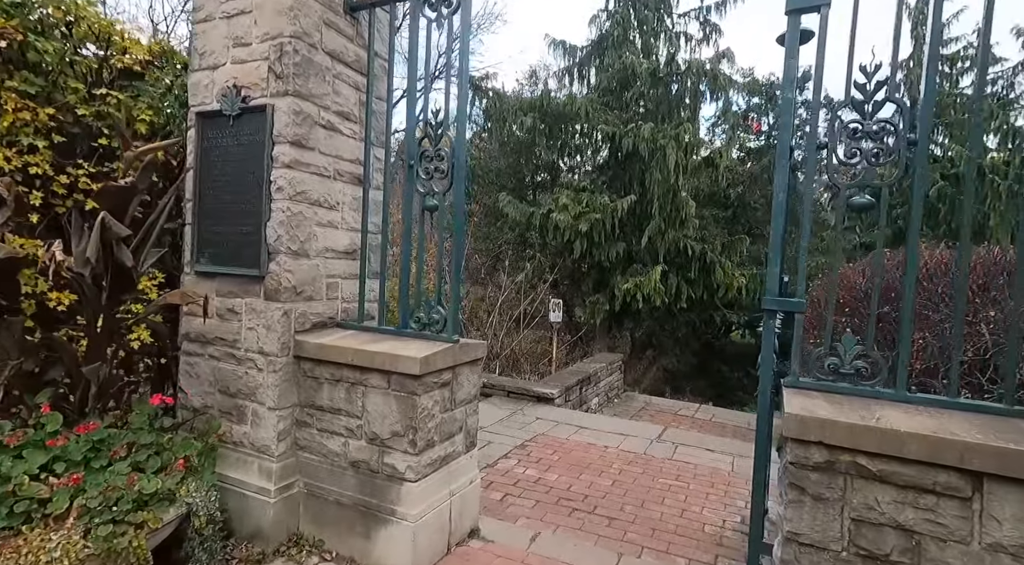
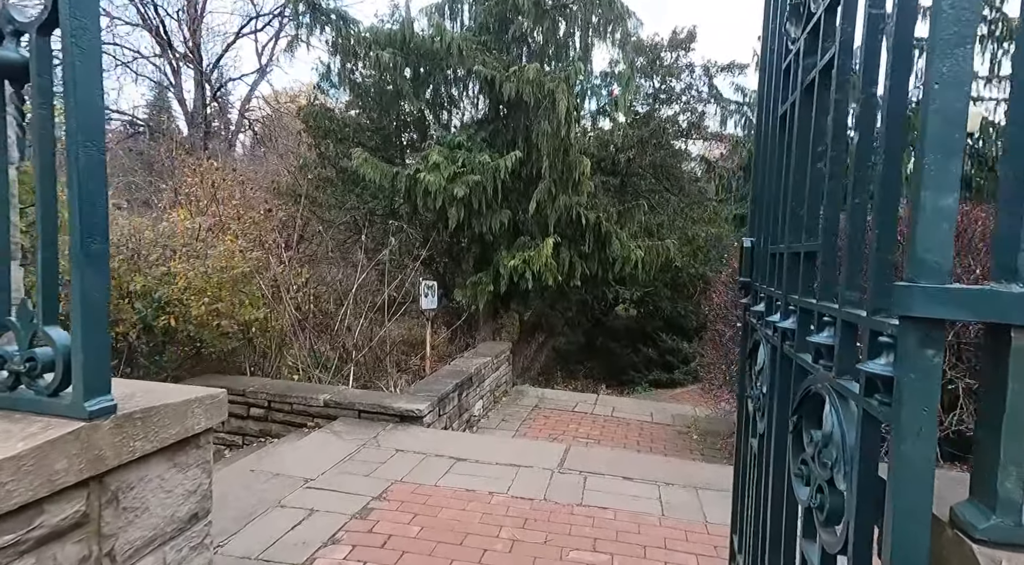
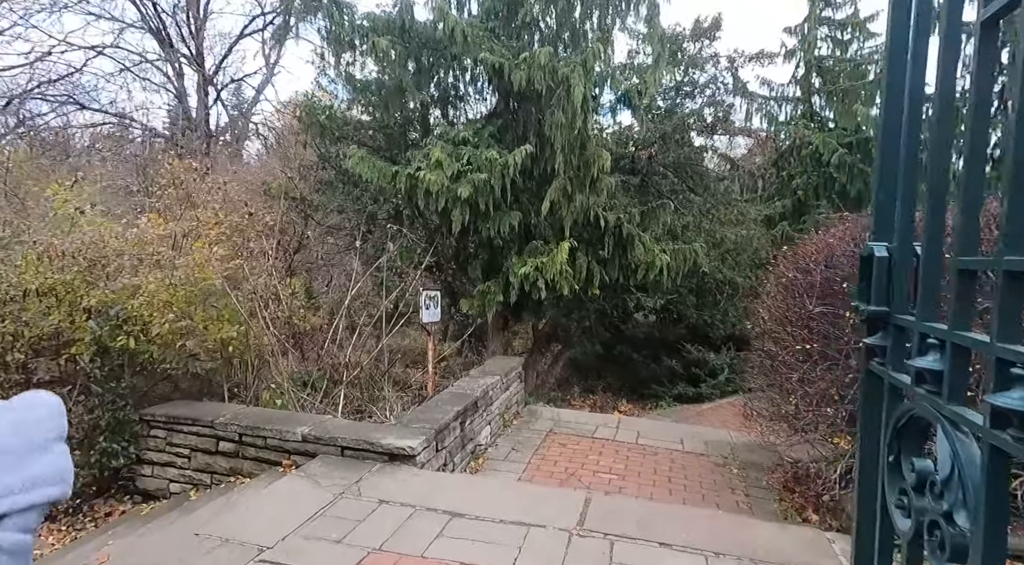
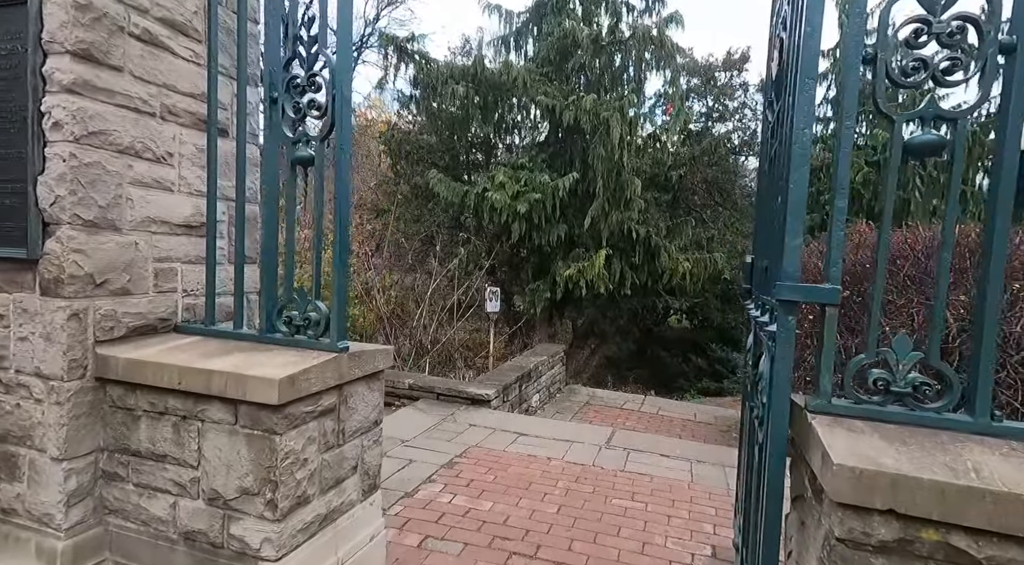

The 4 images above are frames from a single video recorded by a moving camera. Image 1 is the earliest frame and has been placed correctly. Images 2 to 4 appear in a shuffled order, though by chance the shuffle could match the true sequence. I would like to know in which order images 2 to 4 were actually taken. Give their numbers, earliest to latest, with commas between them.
4, 2, 3
